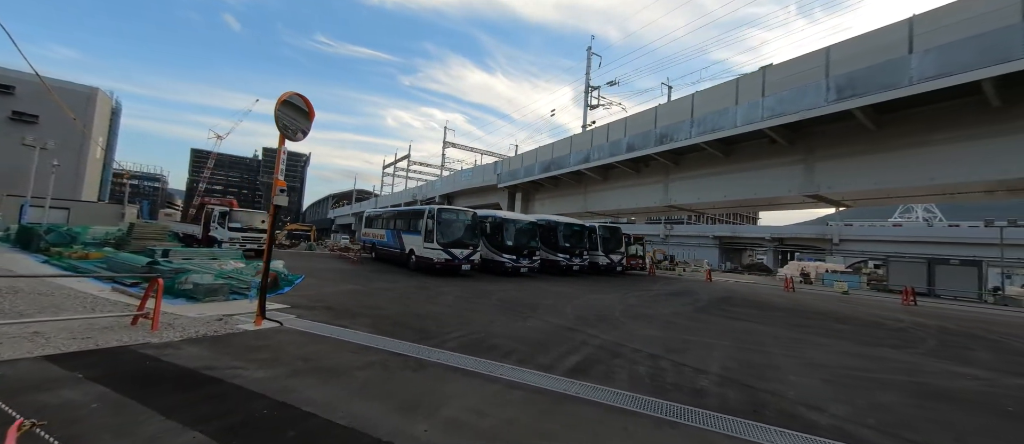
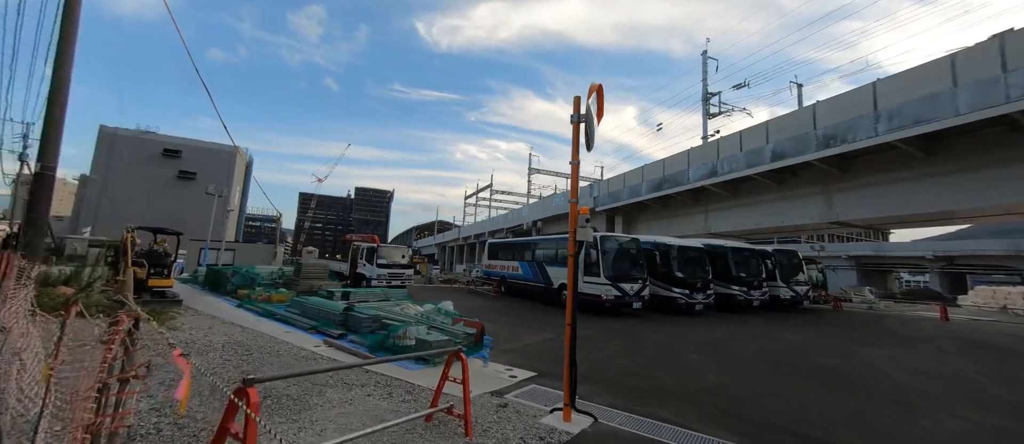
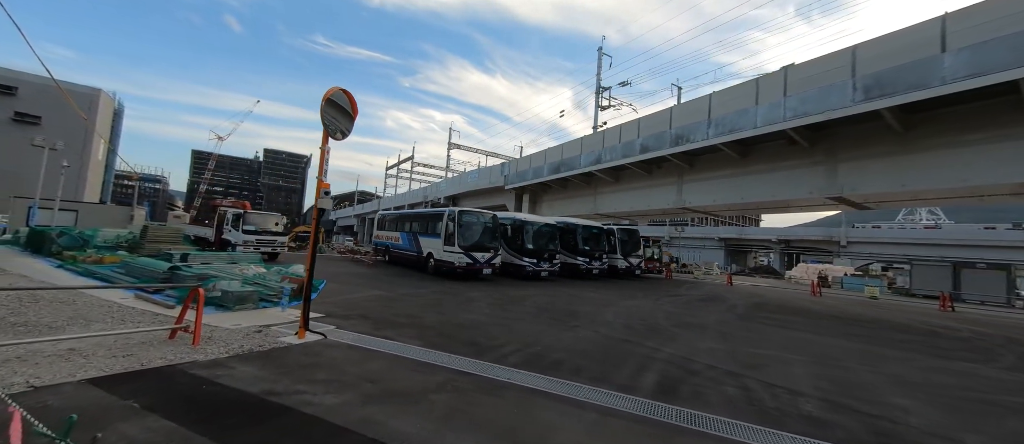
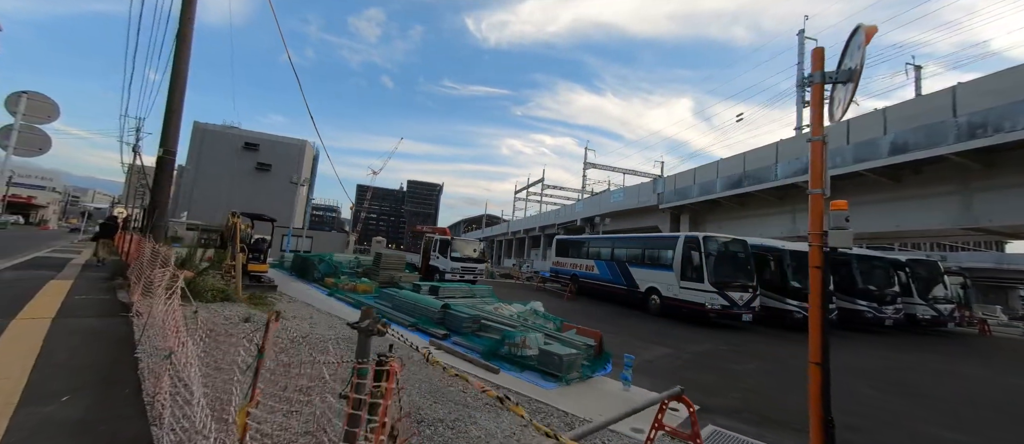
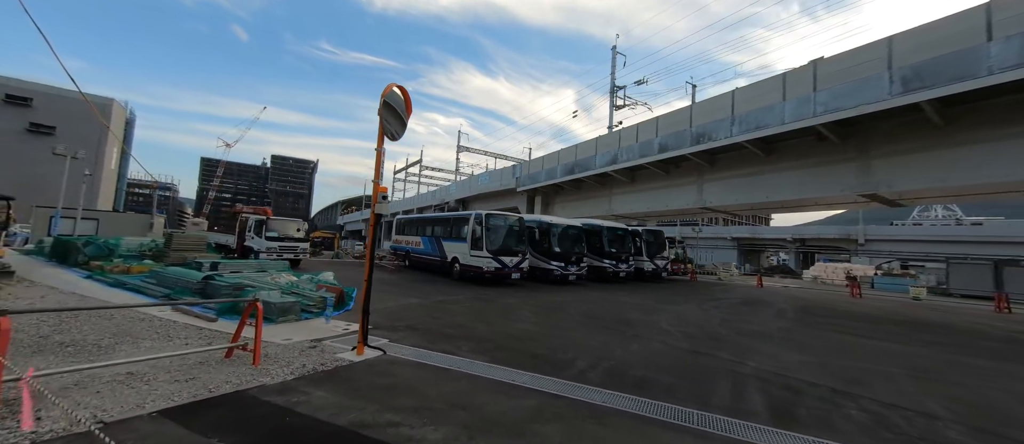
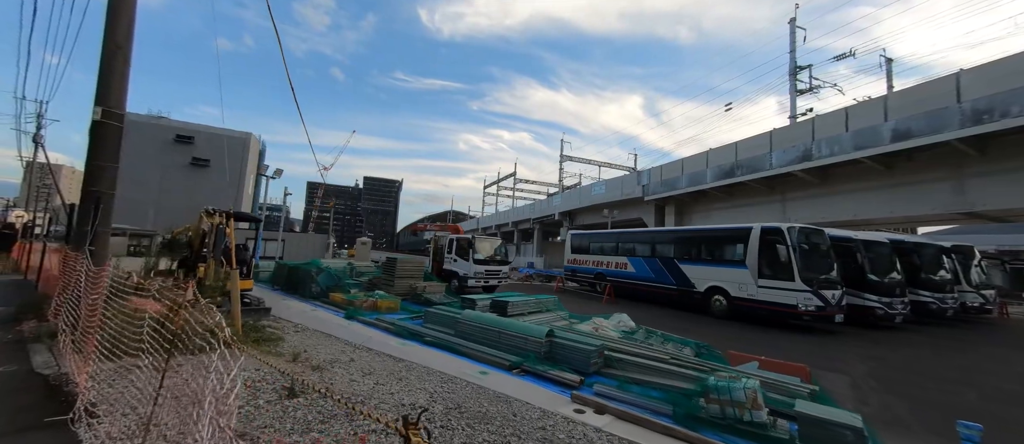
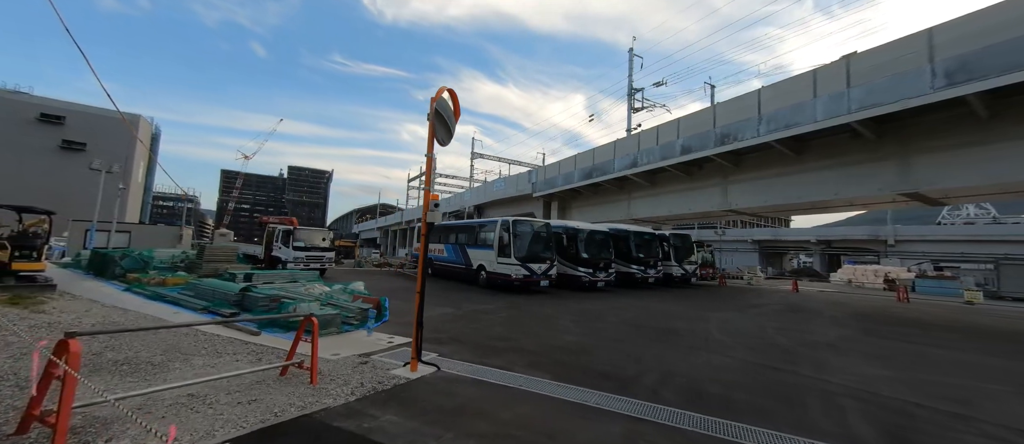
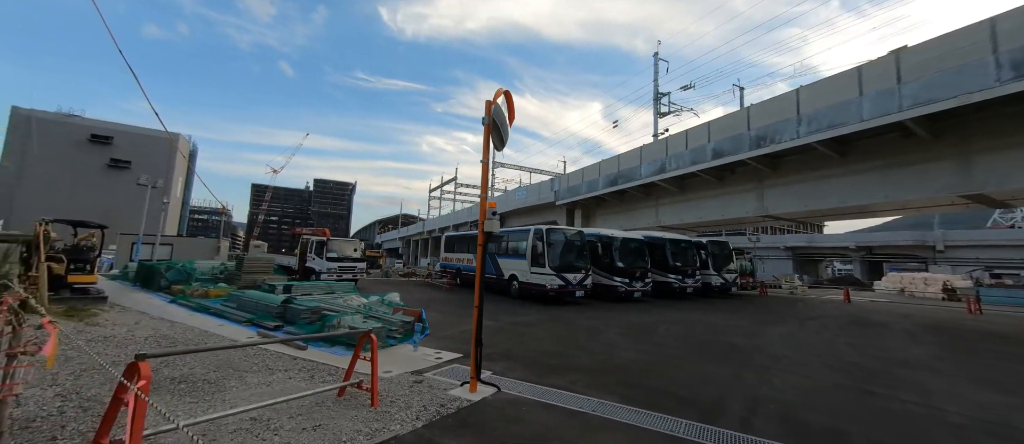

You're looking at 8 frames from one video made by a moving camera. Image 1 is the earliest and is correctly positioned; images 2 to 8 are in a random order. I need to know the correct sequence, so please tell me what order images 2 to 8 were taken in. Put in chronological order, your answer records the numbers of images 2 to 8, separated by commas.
3, 5, 7, 8, 2, 4, 6
